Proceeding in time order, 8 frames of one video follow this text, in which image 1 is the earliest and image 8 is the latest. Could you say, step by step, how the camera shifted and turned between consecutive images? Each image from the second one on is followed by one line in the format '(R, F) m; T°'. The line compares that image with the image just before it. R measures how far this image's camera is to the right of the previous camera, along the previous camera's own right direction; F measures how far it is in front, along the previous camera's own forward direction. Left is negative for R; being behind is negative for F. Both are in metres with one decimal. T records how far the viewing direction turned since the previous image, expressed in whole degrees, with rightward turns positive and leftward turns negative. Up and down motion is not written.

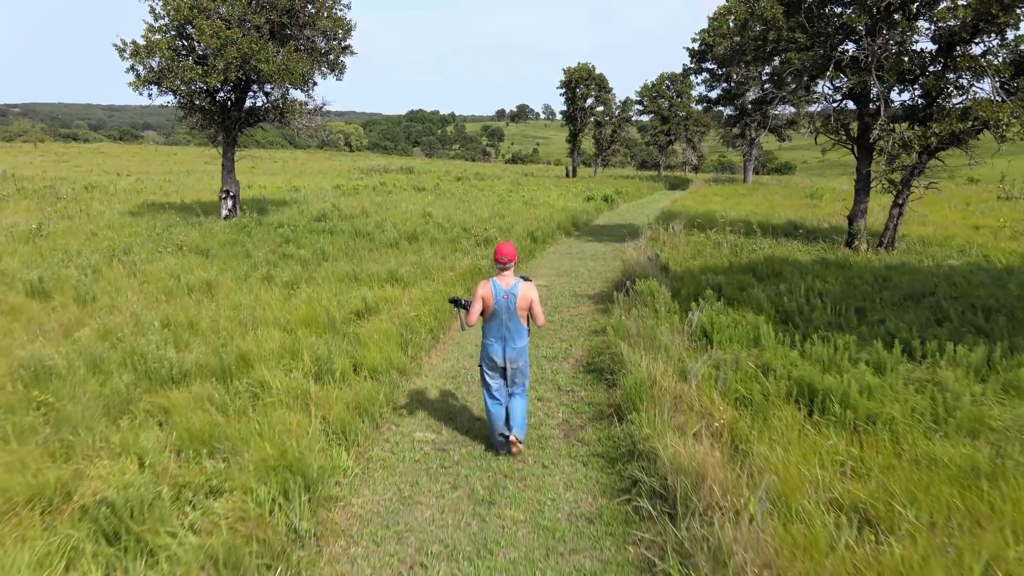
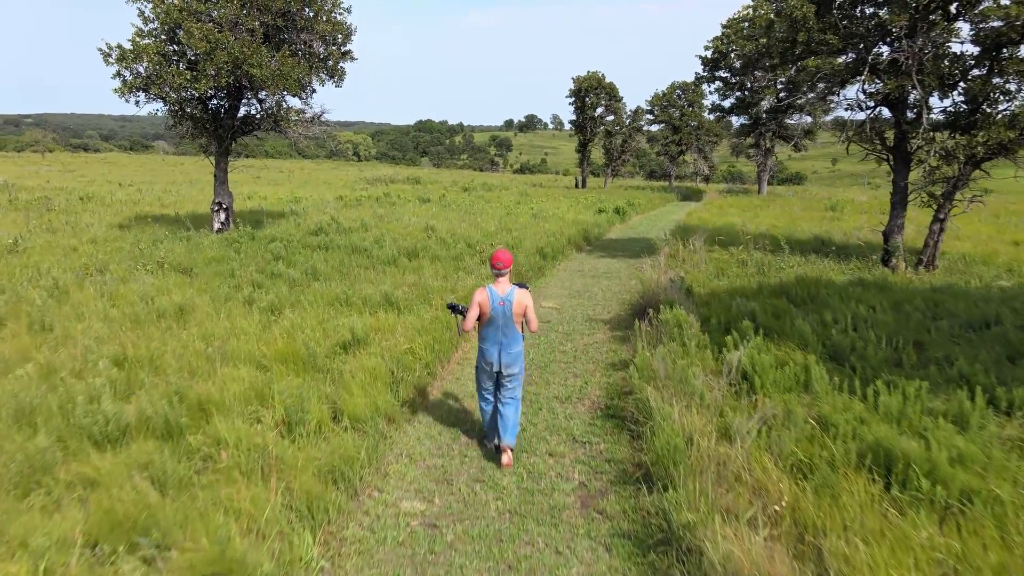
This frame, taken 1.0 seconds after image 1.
(0.0, +0.8) m; -1°
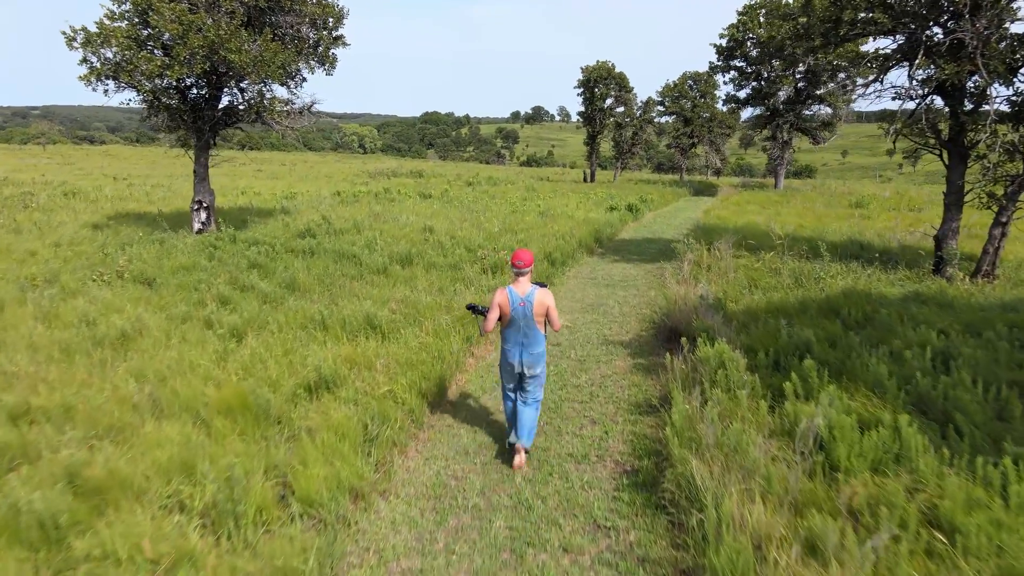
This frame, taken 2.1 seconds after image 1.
(0.0, +1.1) m; 0°
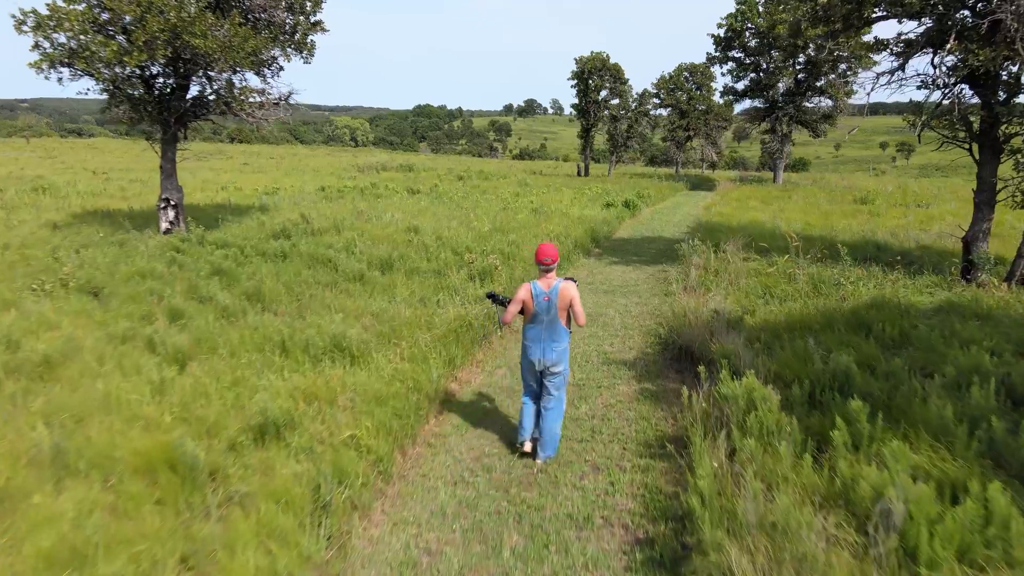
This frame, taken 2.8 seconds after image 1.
(0.0, +0.8) m; +1°
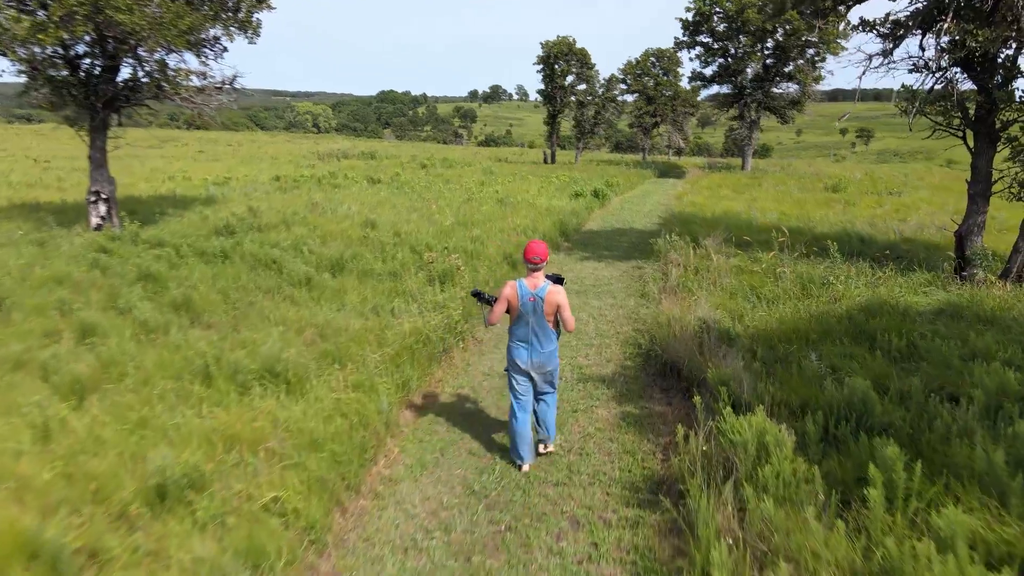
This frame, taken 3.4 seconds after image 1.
(0.0, +0.7) m; +3°
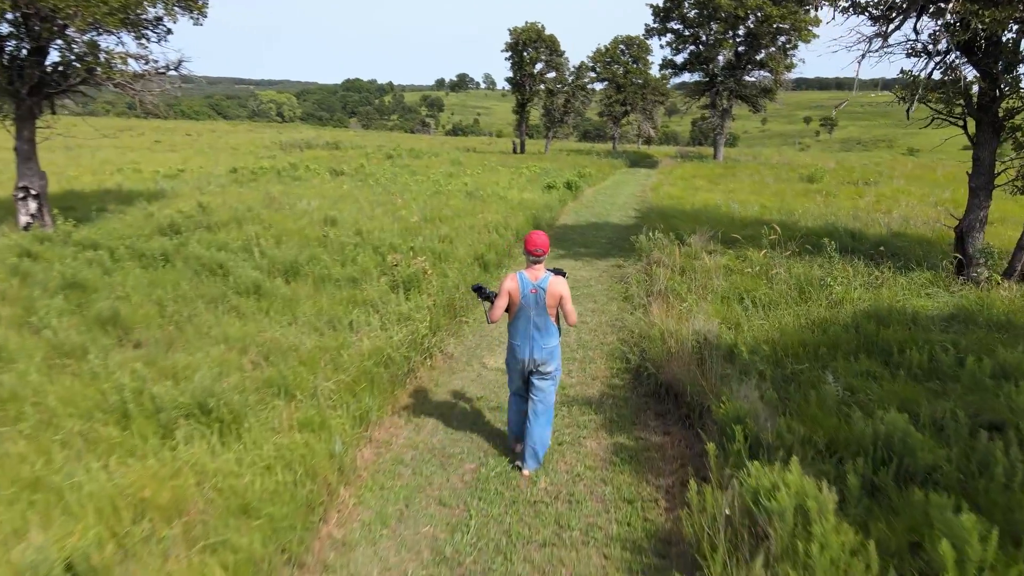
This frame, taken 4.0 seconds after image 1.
(0.0, +0.7) m; +2°
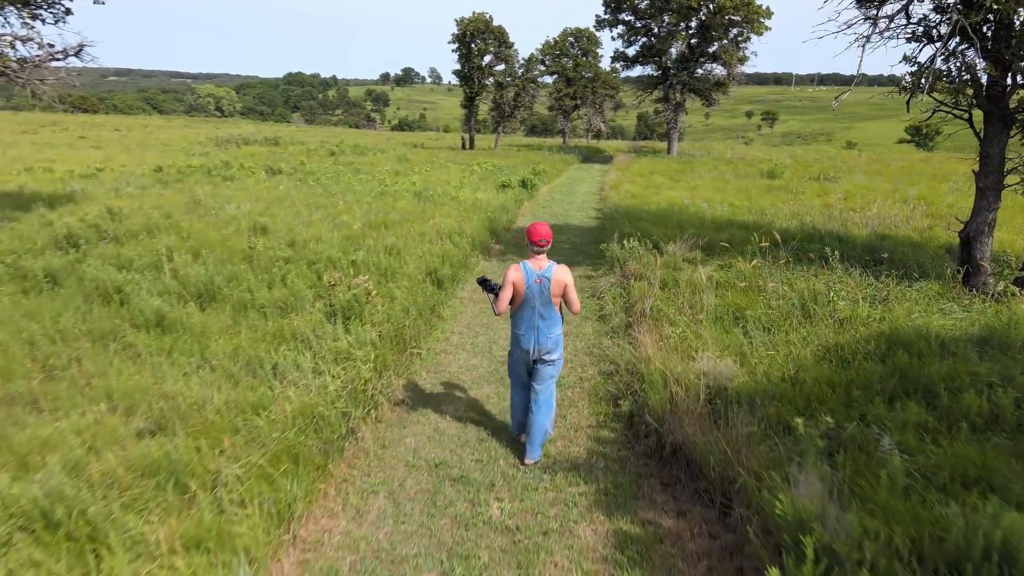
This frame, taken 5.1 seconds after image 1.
(-0.1, +1.0) m; +4°
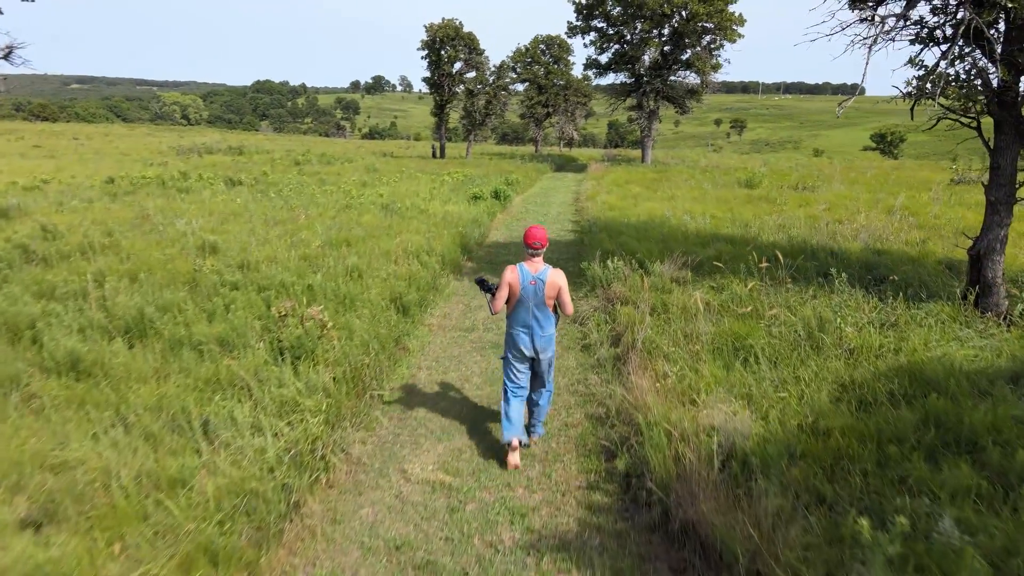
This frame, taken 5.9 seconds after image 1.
(0.0, +0.7) m; +2°
